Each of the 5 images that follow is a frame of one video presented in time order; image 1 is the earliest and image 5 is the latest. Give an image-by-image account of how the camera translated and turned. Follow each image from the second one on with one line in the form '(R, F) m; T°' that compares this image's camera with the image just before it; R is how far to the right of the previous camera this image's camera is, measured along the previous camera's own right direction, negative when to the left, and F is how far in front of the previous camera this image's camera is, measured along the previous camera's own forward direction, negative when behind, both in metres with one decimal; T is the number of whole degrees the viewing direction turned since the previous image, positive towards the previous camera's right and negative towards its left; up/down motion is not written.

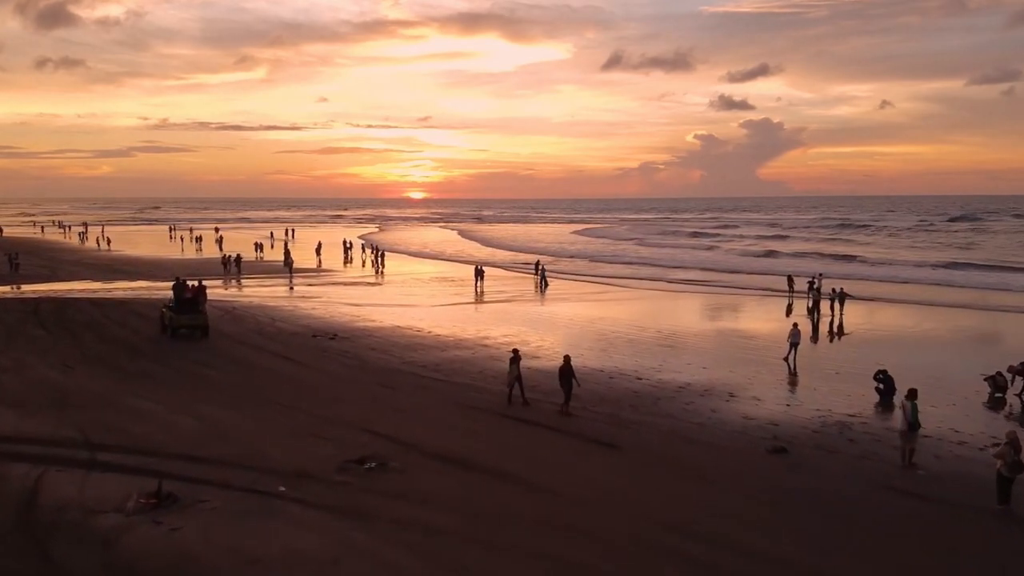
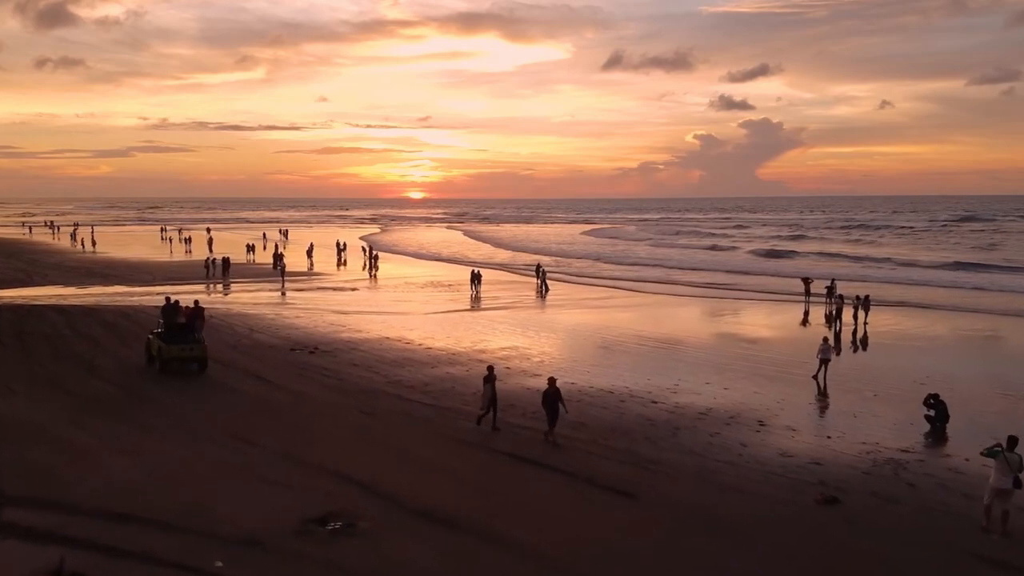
(0.0, +1.8) m; 0°
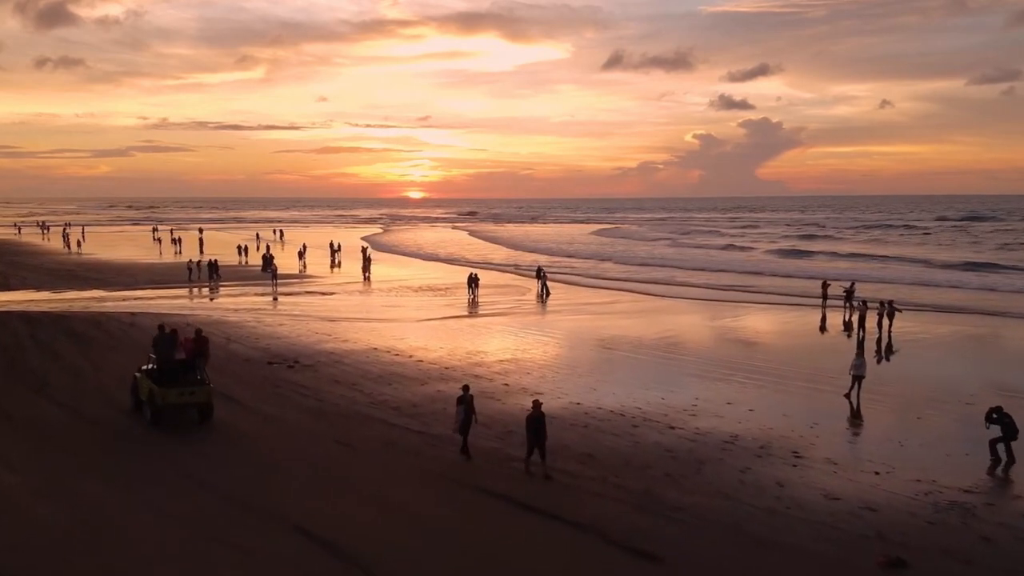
(0.0, +1.6) m; 0°
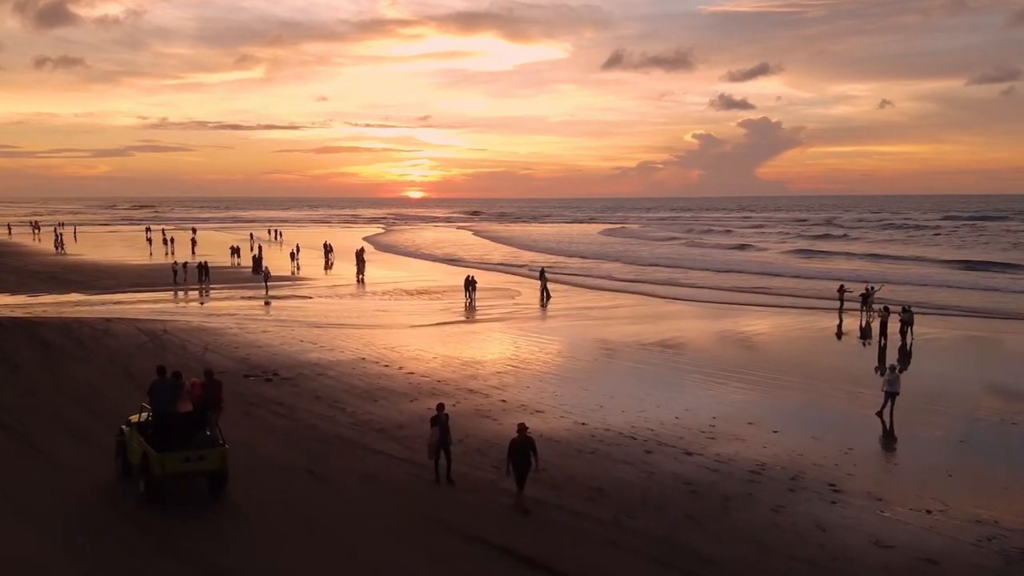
(0.0, +1.3) m; 0°
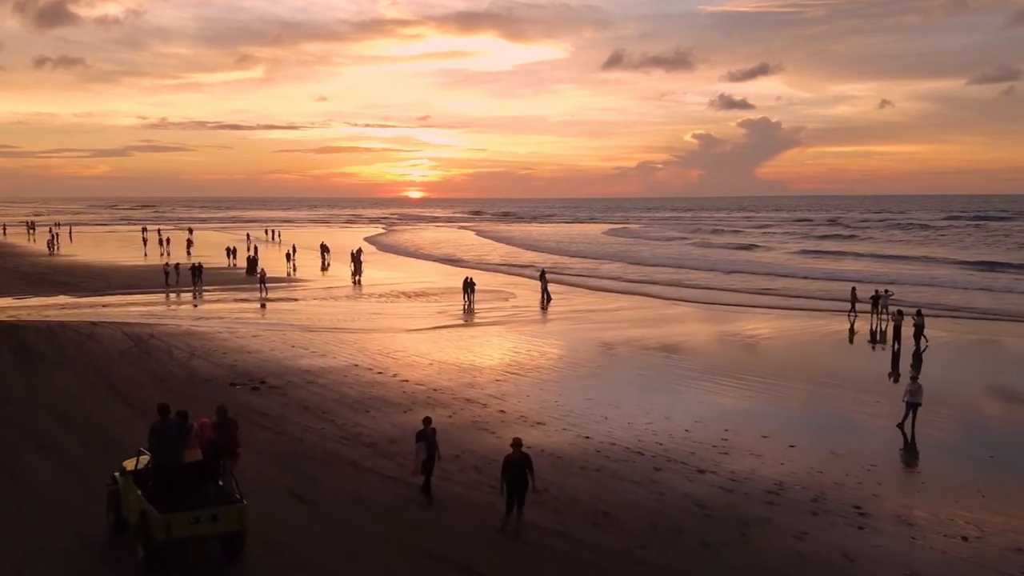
(0.0, +0.7) m; 0°
